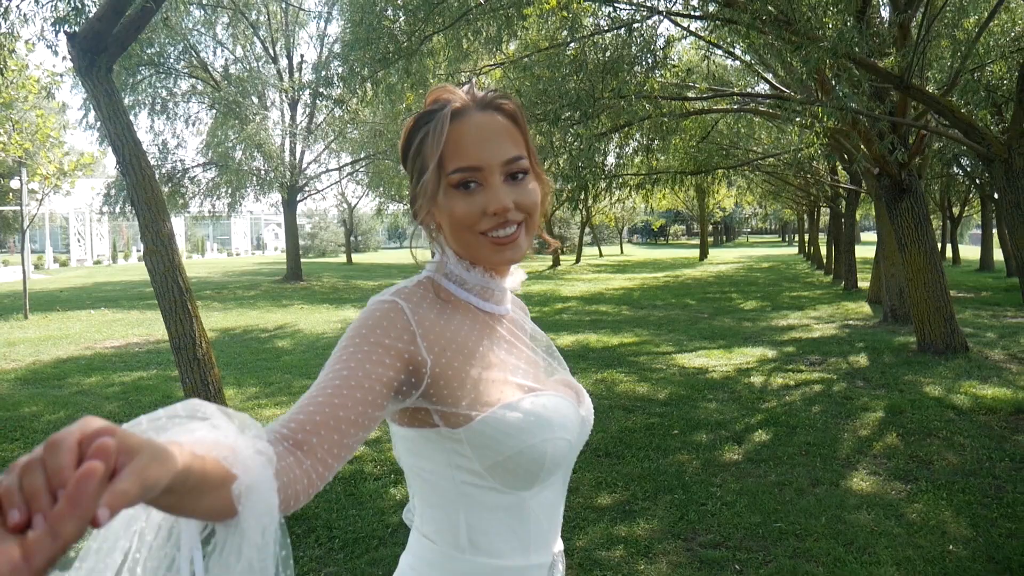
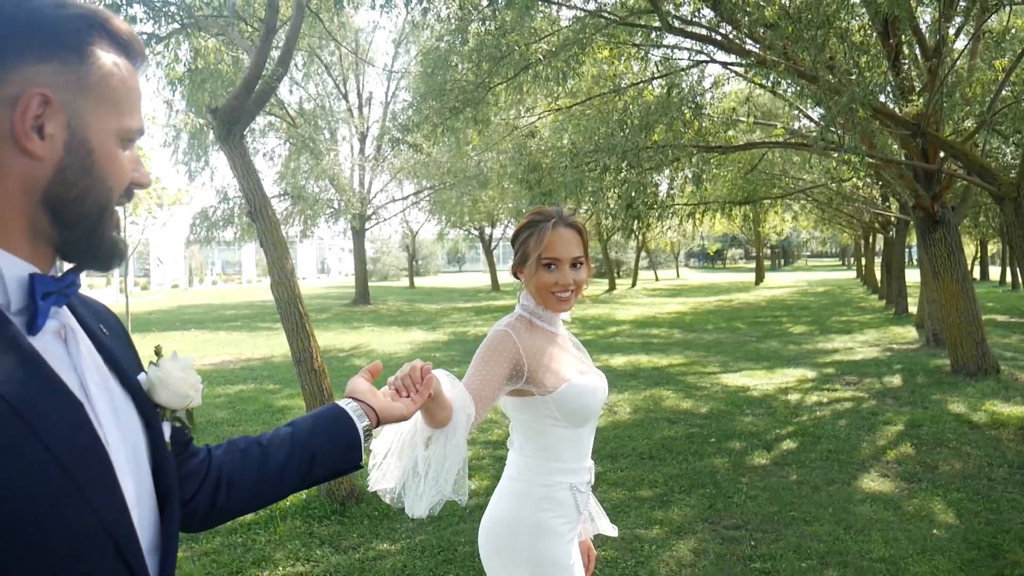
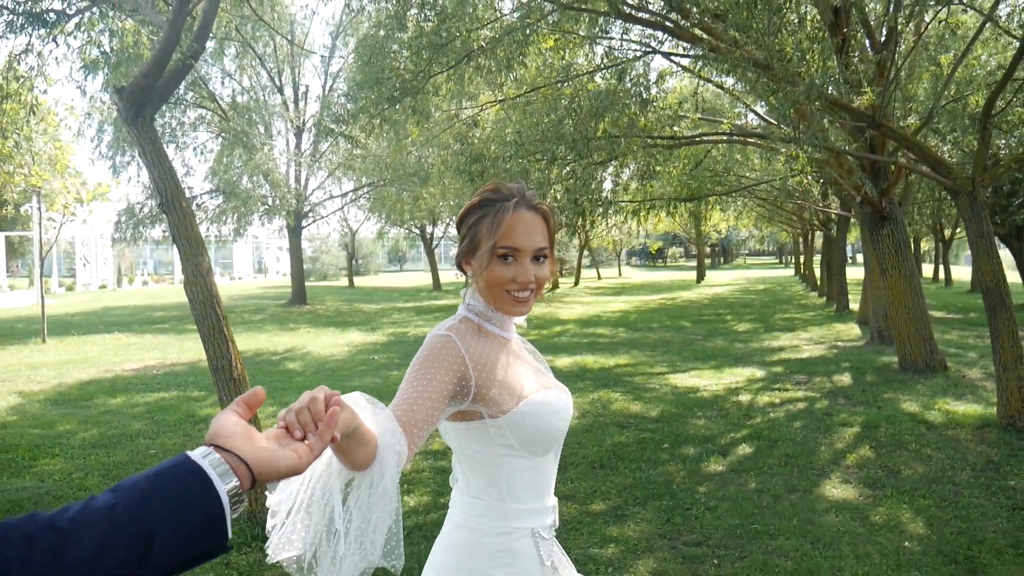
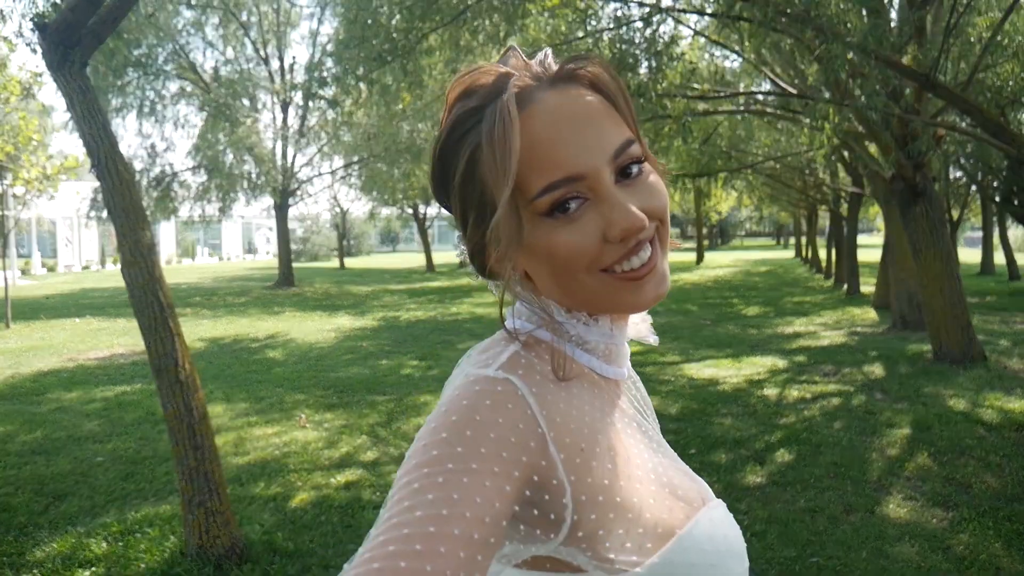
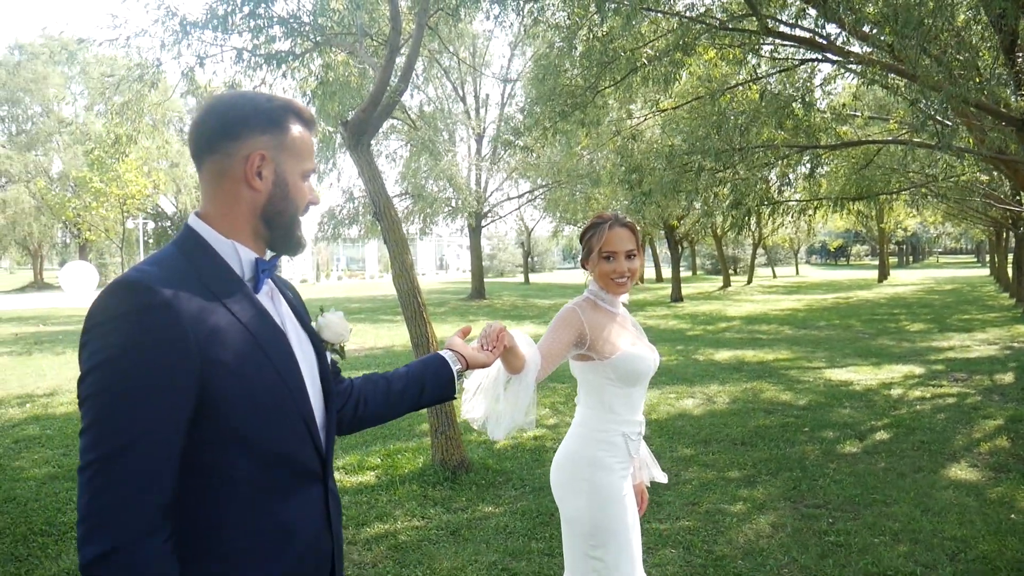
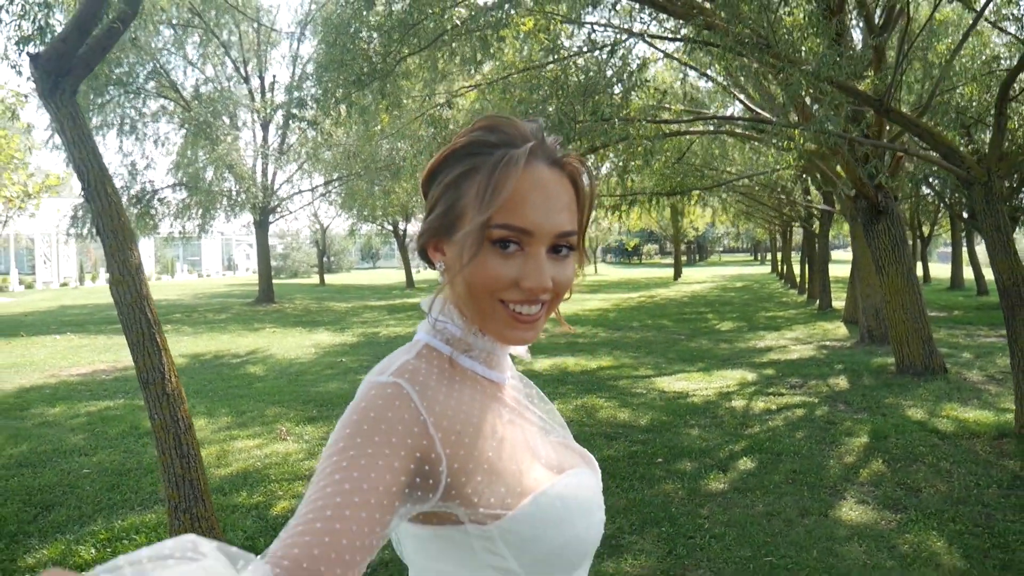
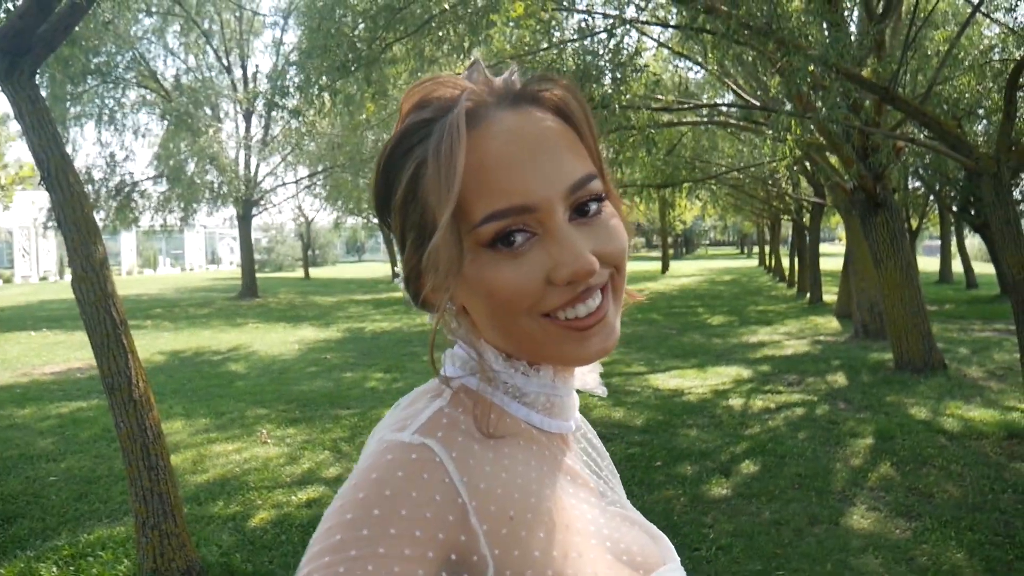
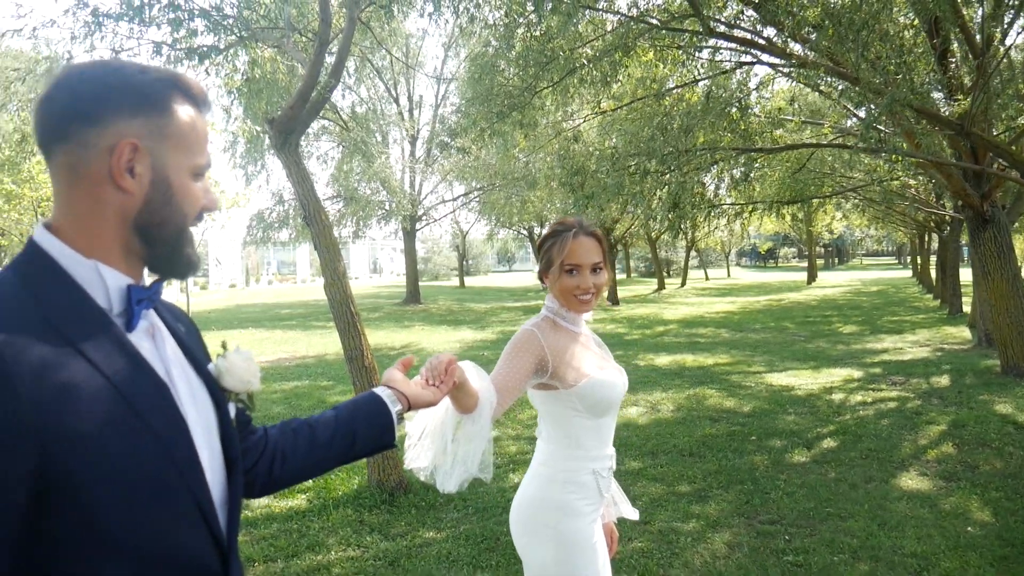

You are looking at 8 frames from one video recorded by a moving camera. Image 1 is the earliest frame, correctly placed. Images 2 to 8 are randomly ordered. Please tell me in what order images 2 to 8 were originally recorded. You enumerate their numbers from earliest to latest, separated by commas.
4, 7, 6, 3, 2, 8, 5
